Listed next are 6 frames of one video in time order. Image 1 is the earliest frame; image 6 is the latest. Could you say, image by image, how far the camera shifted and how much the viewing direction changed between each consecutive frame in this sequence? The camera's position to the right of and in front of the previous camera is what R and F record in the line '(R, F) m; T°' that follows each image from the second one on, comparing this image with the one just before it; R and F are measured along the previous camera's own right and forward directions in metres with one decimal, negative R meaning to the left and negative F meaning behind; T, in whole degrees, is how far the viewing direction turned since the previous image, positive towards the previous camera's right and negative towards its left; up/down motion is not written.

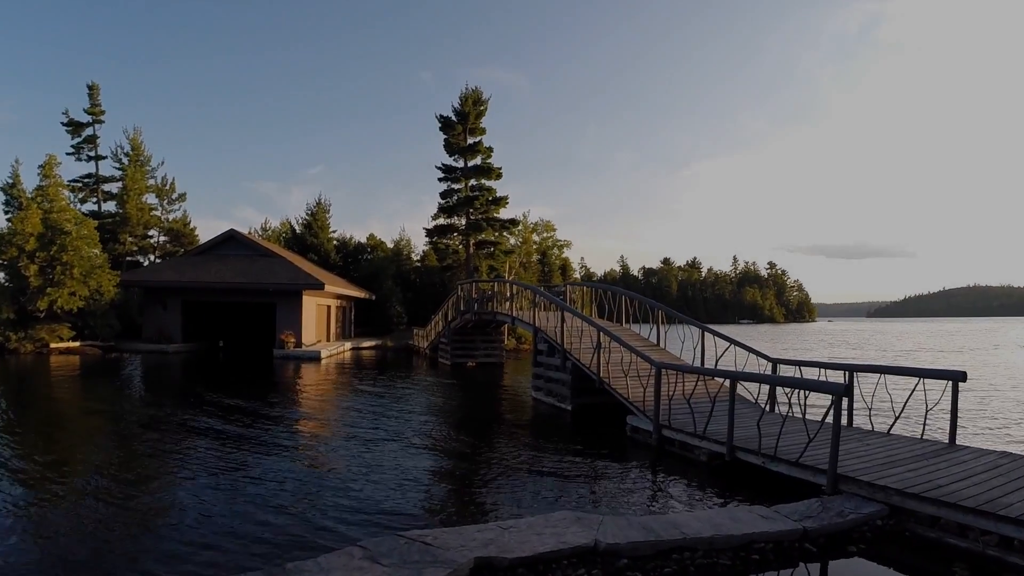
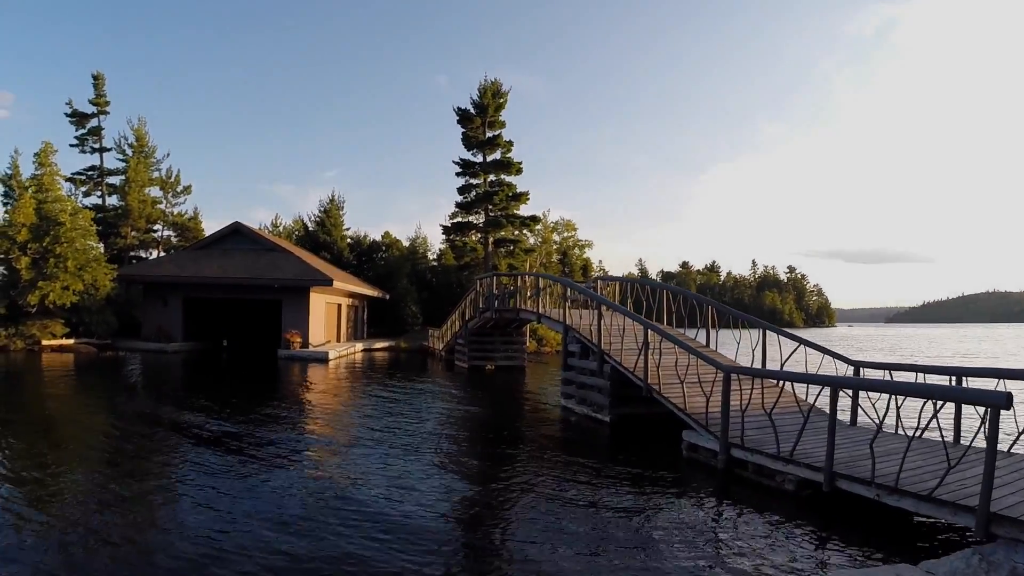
(-0.2, +1.3) m; -1°
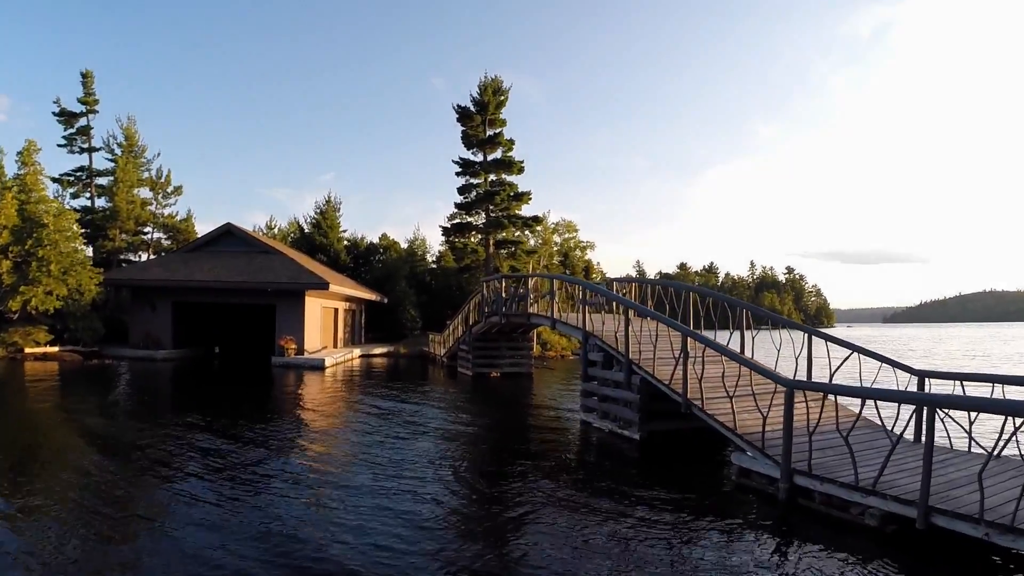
(-0.2, +0.7) m; 0°
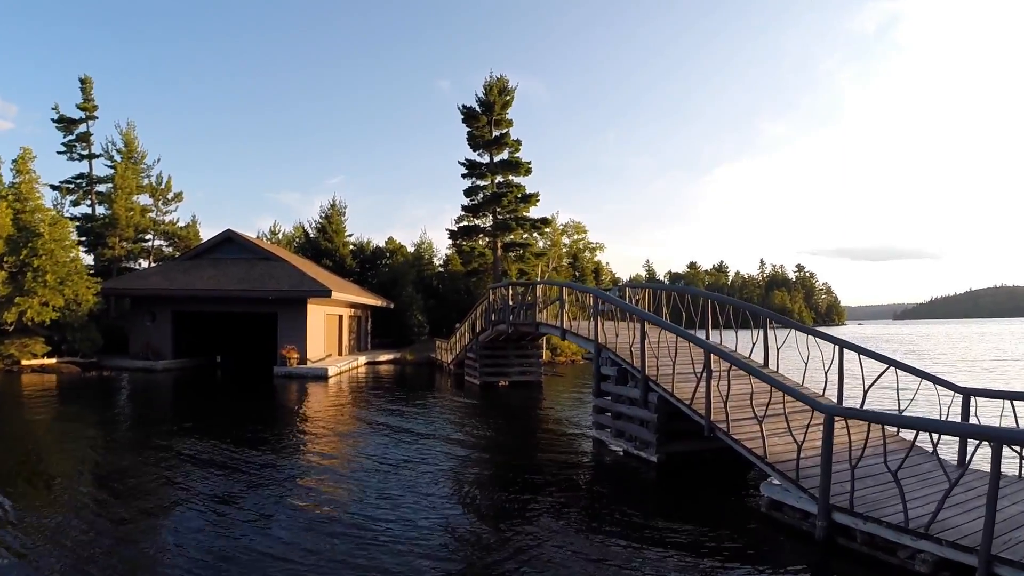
(0.0, +0.6) m; -1°
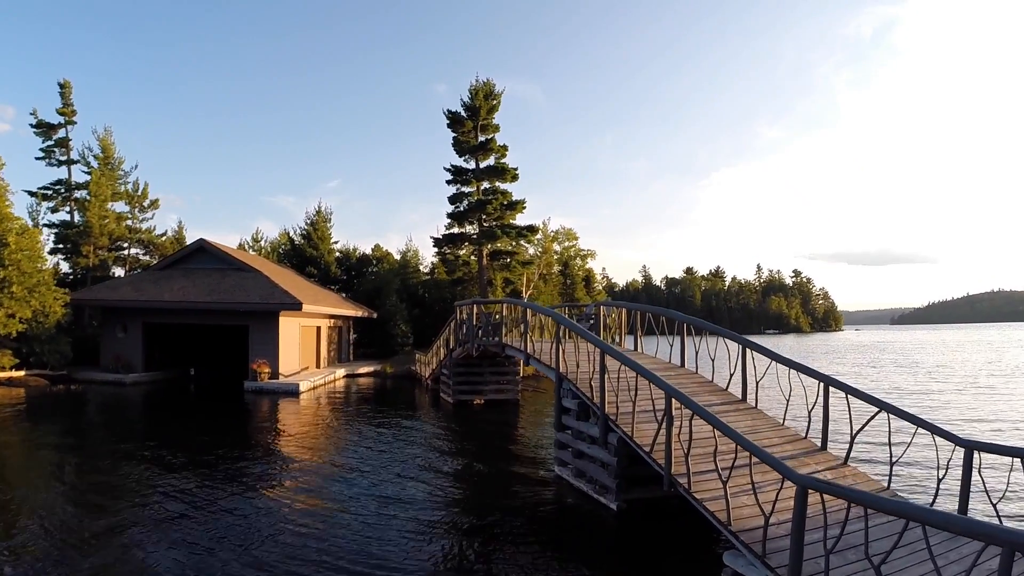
(+0.5, +0.3) m; 0°
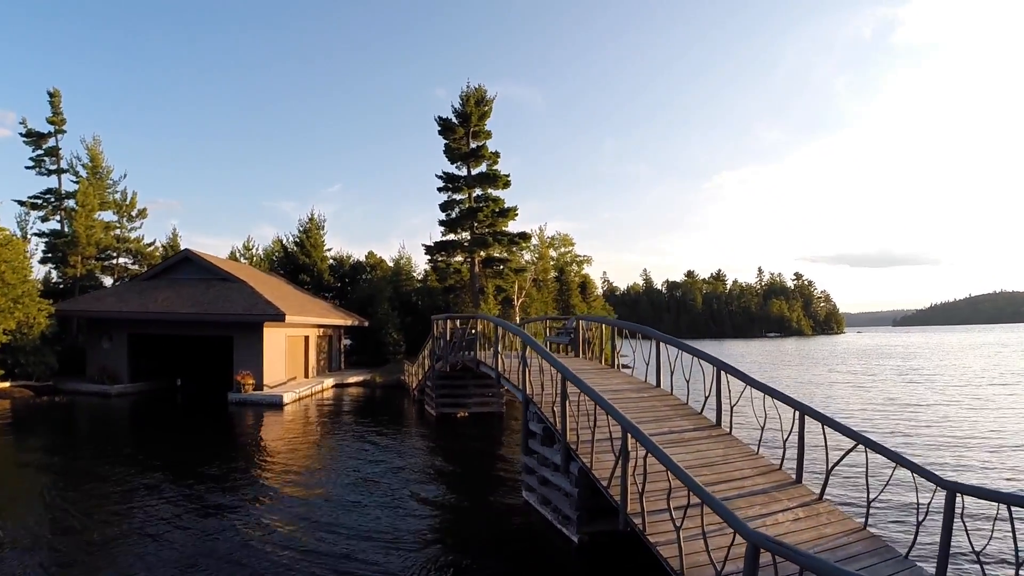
(+0.3, +0.1) m; 0°
